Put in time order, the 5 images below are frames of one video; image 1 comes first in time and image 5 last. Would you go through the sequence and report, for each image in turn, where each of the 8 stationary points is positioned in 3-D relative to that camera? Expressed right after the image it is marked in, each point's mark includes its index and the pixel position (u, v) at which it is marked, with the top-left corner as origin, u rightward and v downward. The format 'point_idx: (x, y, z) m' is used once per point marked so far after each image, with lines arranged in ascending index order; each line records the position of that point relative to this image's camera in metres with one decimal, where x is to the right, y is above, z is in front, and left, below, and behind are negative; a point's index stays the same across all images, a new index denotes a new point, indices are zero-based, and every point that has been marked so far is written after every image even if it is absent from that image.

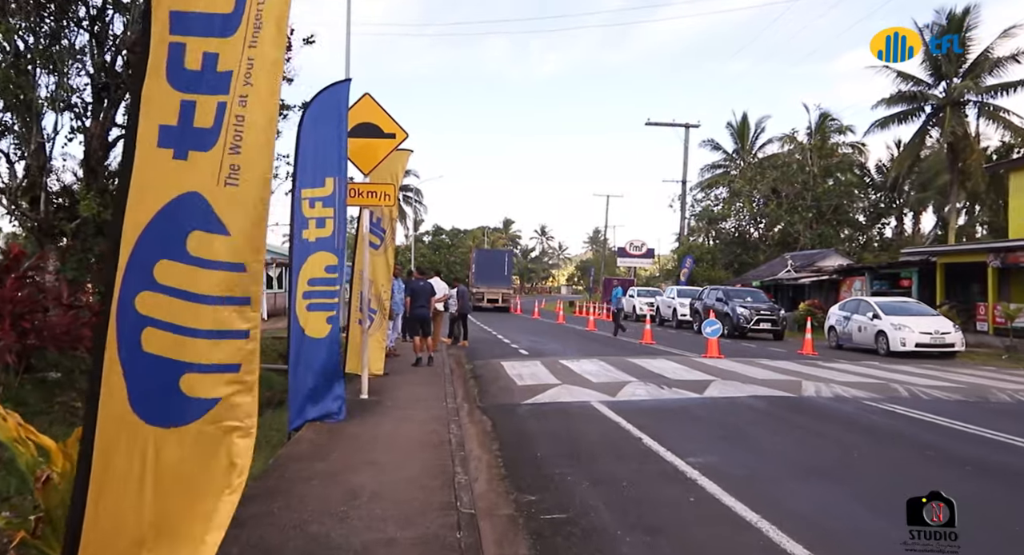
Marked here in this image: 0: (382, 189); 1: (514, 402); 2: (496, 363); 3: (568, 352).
0: (-1.7, +1.2, +9.3) m
1: (0.0, -1.7, +9.9) m
2: (-0.3, -1.8, +14.7) m
3: (+1.3, -1.7, +16.1) m
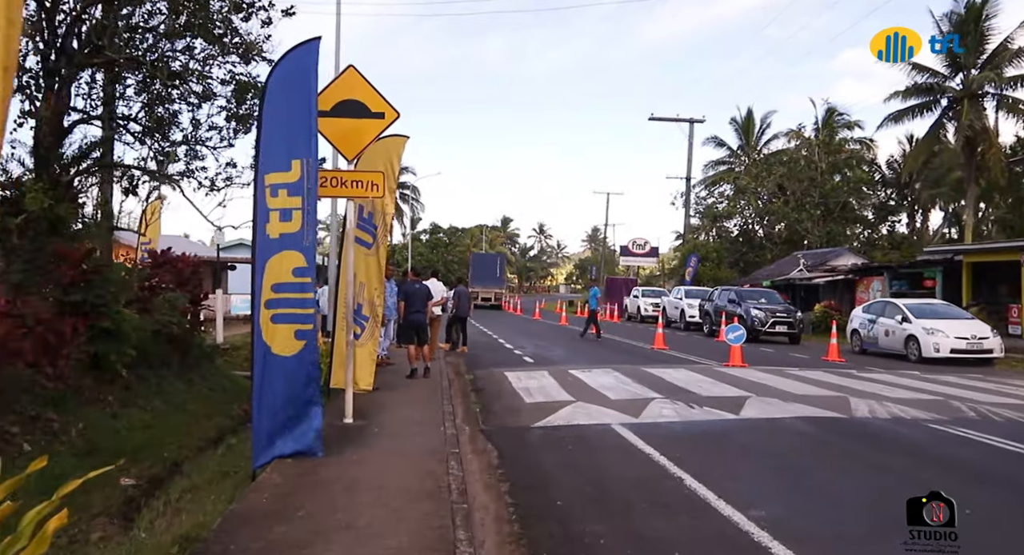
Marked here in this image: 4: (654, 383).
0: (-1.6, +1.1, +8.0) m
1: (+0.1, -1.8, +8.6) m
2: (-0.2, -1.8, +13.4) m
3: (+1.4, -1.7, +14.8) m
4: (+2.3, -1.7, +11.0) m
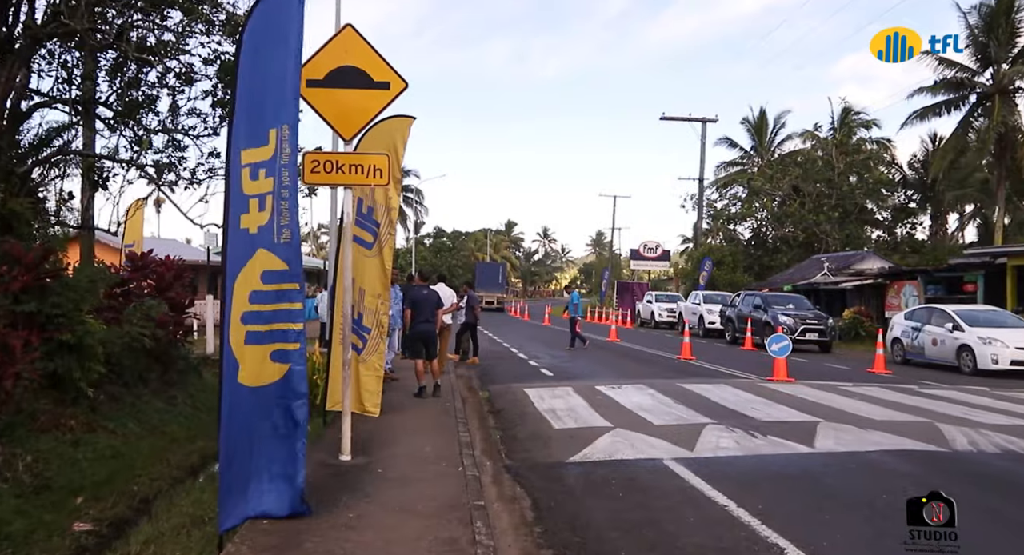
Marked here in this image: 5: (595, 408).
0: (-1.3, +1.1, +6.6) m
1: (+0.4, -1.8, +7.1) m
2: (+0.1, -1.9, +12.0) m
3: (+1.7, -1.8, +13.4) m
4: (+2.6, -1.7, +9.6) m
5: (+1.1, -1.8, +9.7) m
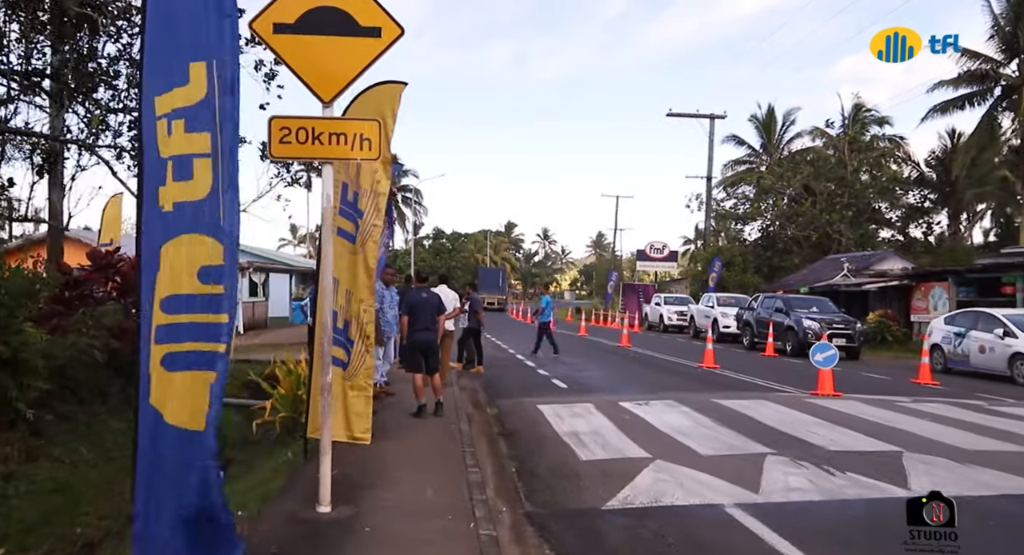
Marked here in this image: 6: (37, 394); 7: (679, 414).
0: (-1.1, +1.1, +5.2) m
1: (+0.6, -1.8, +5.7) m
2: (+0.2, -1.9, +10.6) m
3: (+1.9, -1.8, +11.9) m
4: (+2.7, -1.7, +8.2) m
5: (+1.3, -1.8, +8.3) m
6: (-5.3, -1.3, +8.0) m
7: (+2.2, -1.8, +9.3) m
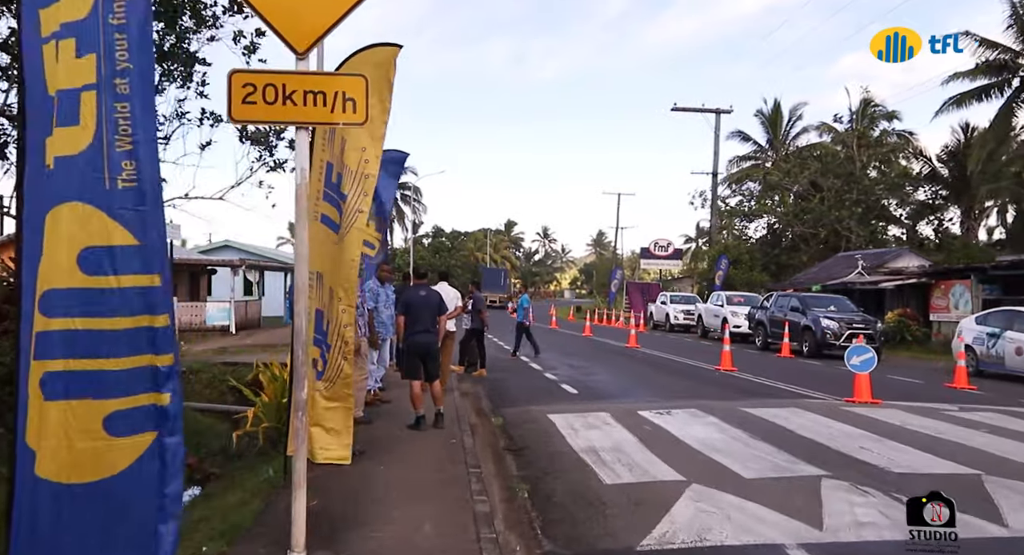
0: (-1.0, +1.1, +4.2) m
1: (+0.7, -1.8, +4.7) m
2: (+0.3, -1.8, +9.6) m
3: (+2.0, -1.8, +11.0) m
4: (+2.8, -1.7, +7.2) m
5: (+1.4, -1.7, +7.3) m
6: (-5.2, -1.3, +7.0) m
7: (+2.3, -1.7, +8.4) m
